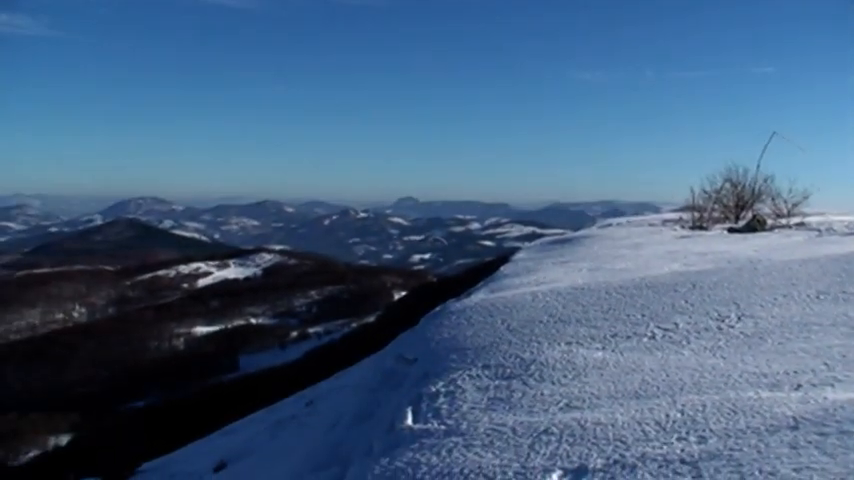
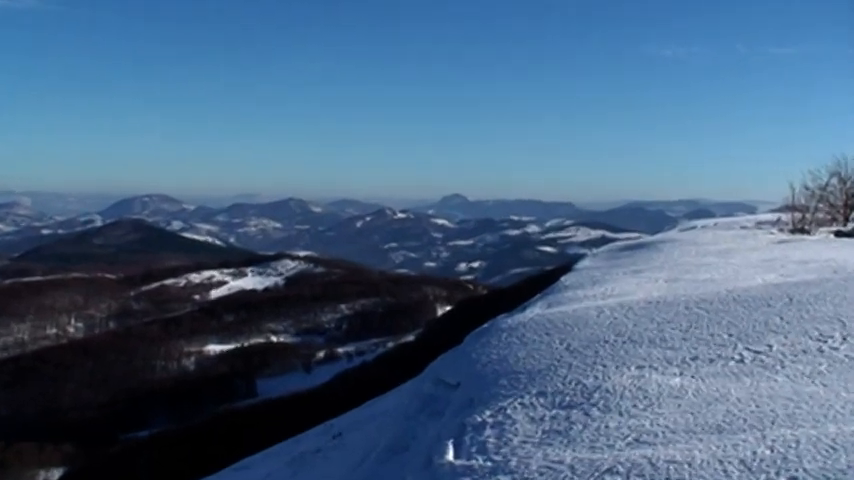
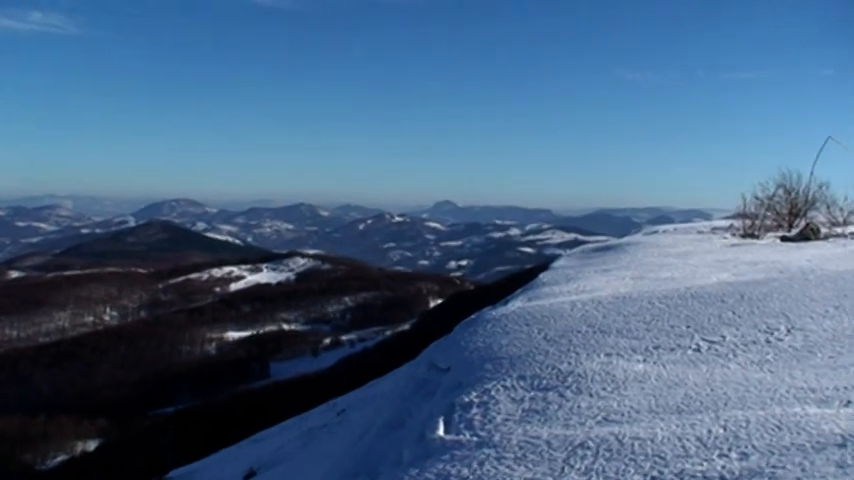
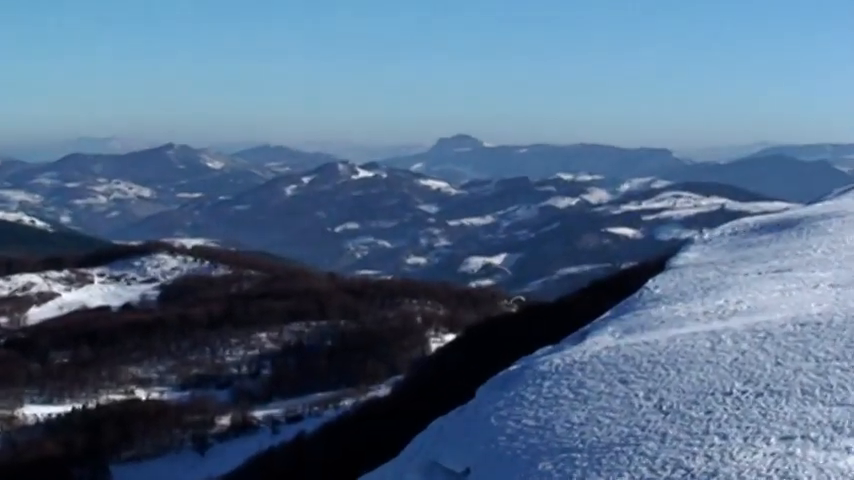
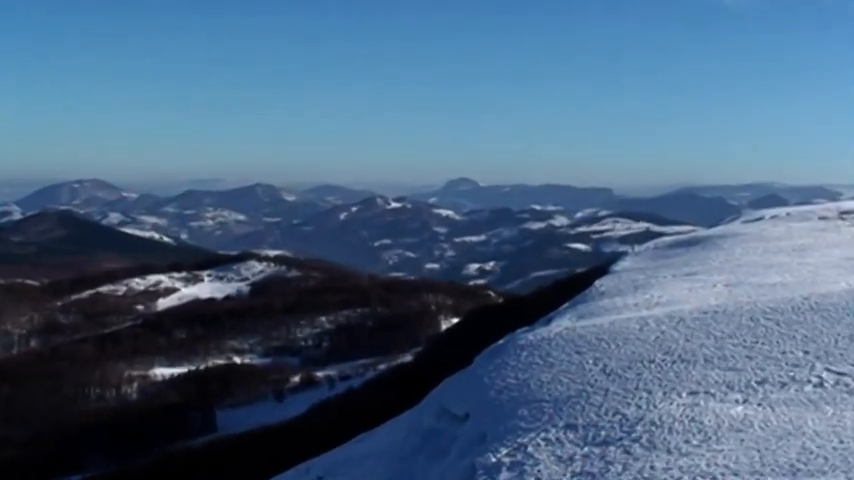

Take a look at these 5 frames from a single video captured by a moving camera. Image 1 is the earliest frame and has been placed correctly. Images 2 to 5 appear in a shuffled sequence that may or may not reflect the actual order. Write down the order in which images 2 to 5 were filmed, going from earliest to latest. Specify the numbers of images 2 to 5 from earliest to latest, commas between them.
3, 2, 5, 4
